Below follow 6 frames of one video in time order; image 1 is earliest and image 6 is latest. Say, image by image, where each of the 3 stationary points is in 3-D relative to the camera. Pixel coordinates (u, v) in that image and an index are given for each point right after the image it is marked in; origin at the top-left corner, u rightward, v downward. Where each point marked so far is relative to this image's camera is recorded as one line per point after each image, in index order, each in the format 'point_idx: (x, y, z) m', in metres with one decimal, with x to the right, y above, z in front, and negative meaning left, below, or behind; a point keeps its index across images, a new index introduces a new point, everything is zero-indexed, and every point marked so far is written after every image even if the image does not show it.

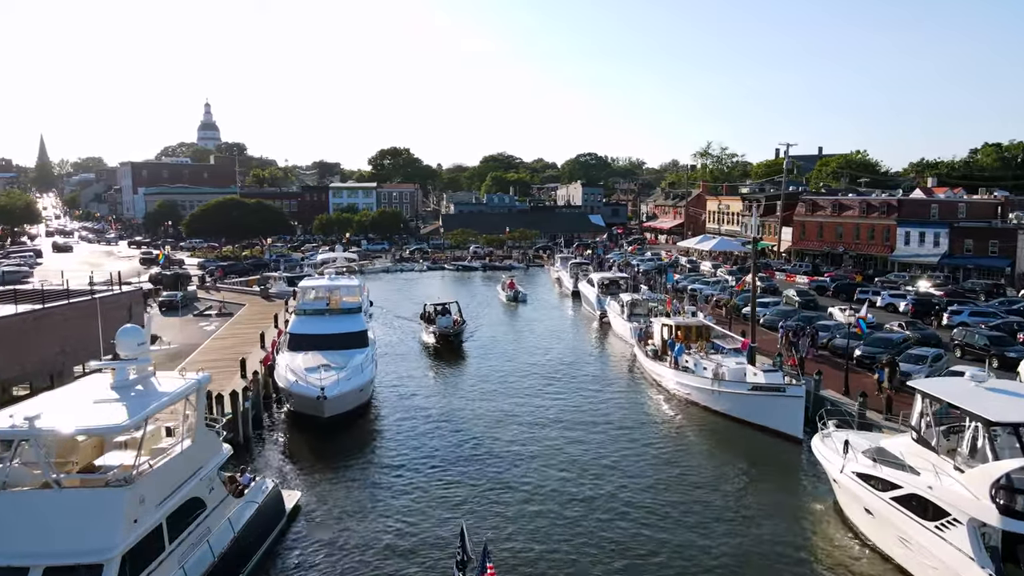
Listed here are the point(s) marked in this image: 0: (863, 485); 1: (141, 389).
0: (+7.4, -4.2, +16.6) m
1: (-6.6, -1.8, +14.1) m
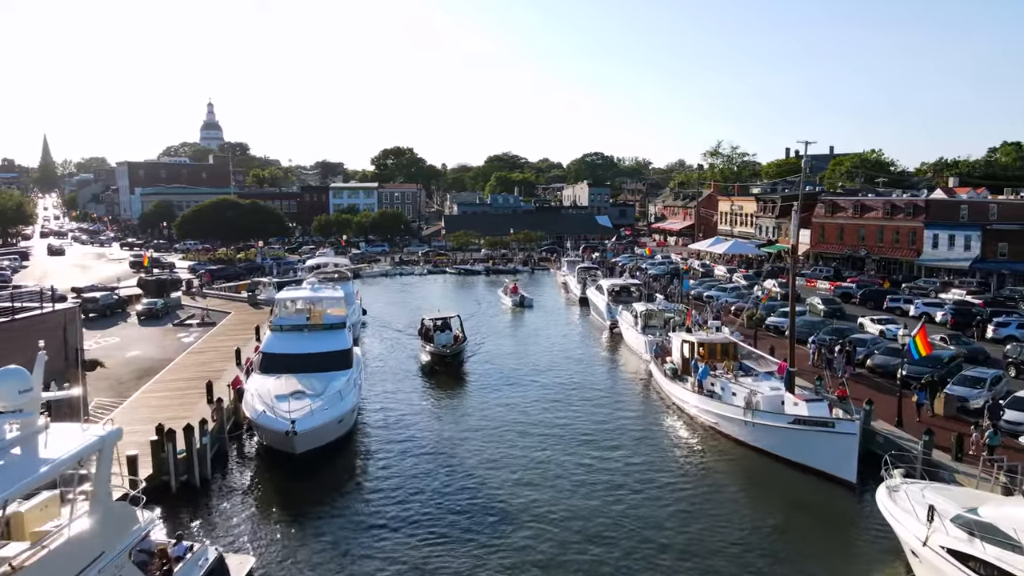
0: (+7.4, -4.6, +13.1) m
1: (-6.7, -2.2, +10.7) m
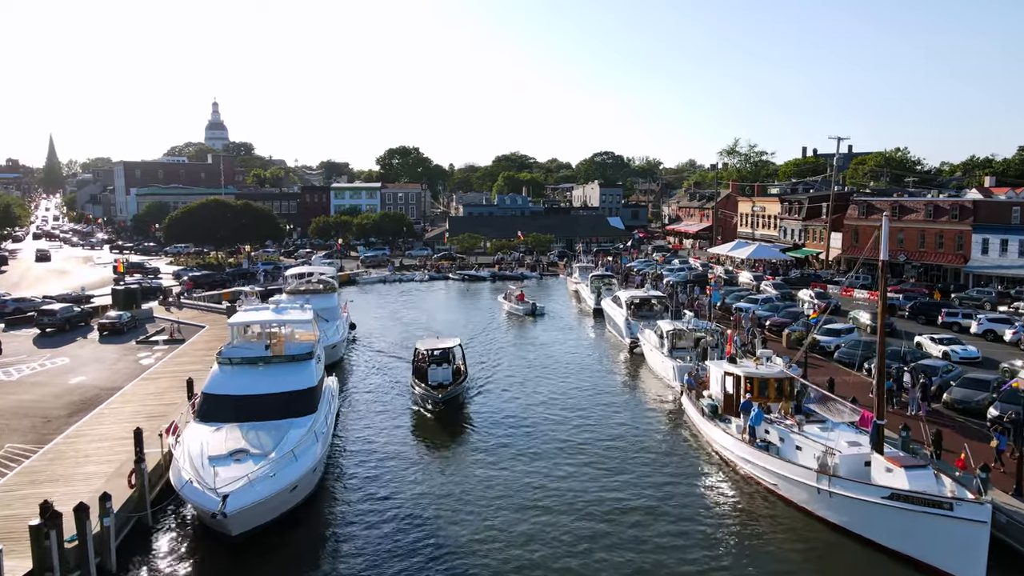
0: (+7.4, -5.2, +7.8) m
1: (-6.7, -2.9, +5.5) m
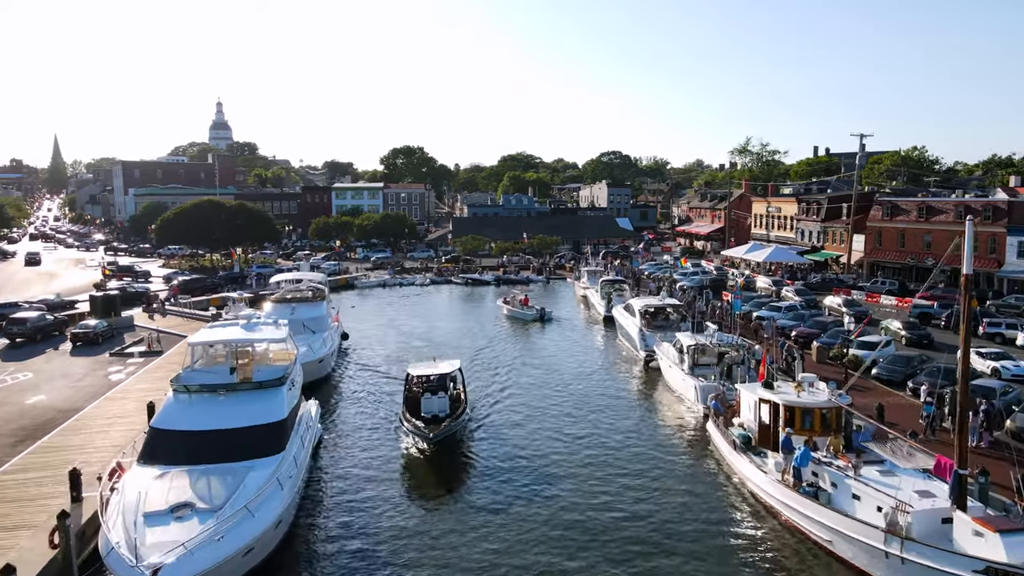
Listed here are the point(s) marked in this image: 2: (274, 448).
0: (+7.3, -5.6, +4.6) m
1: (-6.8, -3.2, +2.5) m
2: (-5.3, -3.5, +17.5) m
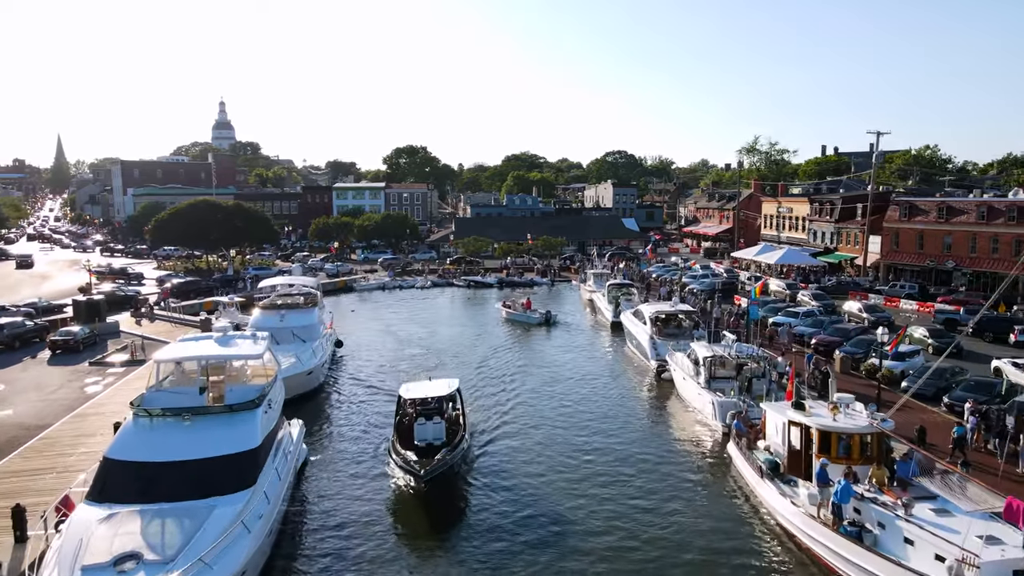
0: (+7.3, -5.9, +2.5) m
1: (-6.8, -3.5, +0.4) m
2: (-5.2, -3.8, +15.5) m
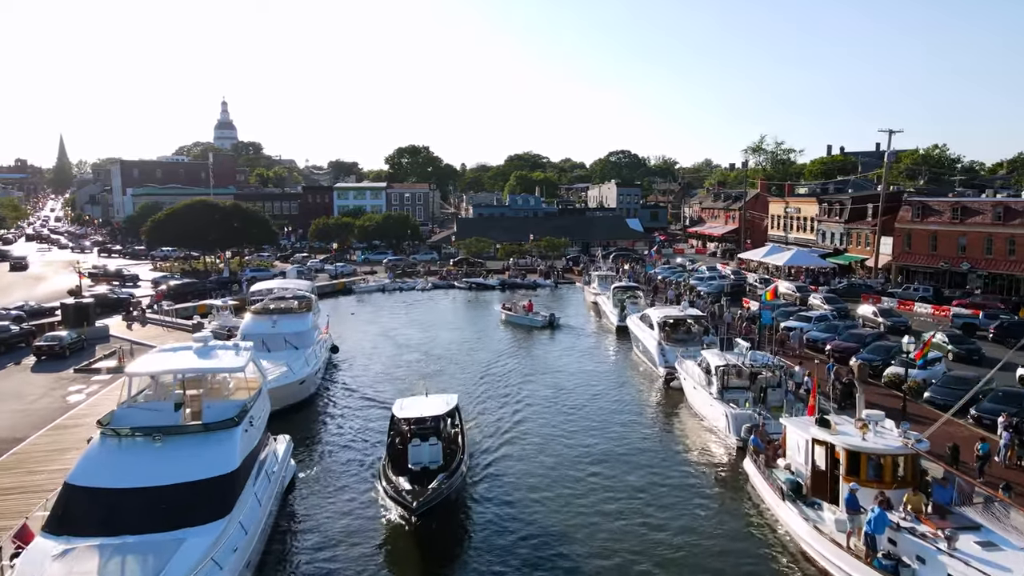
0: (+7.2, -6.0, +1.1) m
1: (-6.9, -3.6, -1.0) m
2: (-5.2, -3.9, +14.1) m
